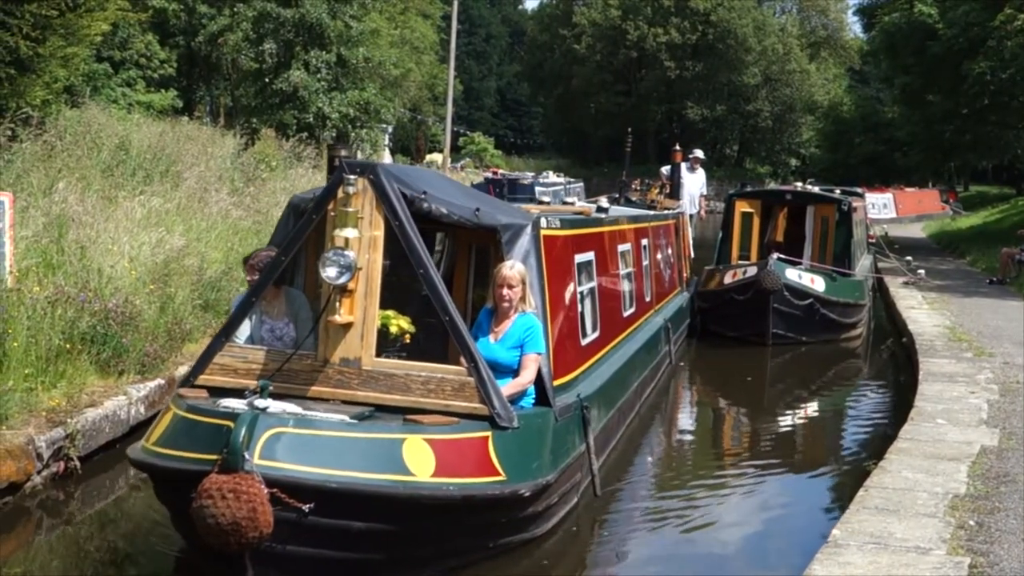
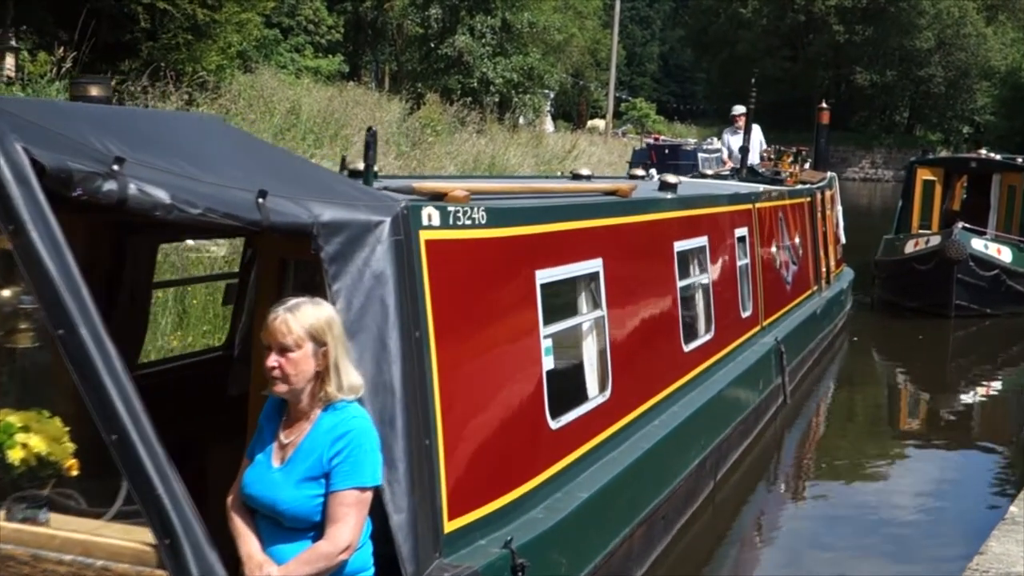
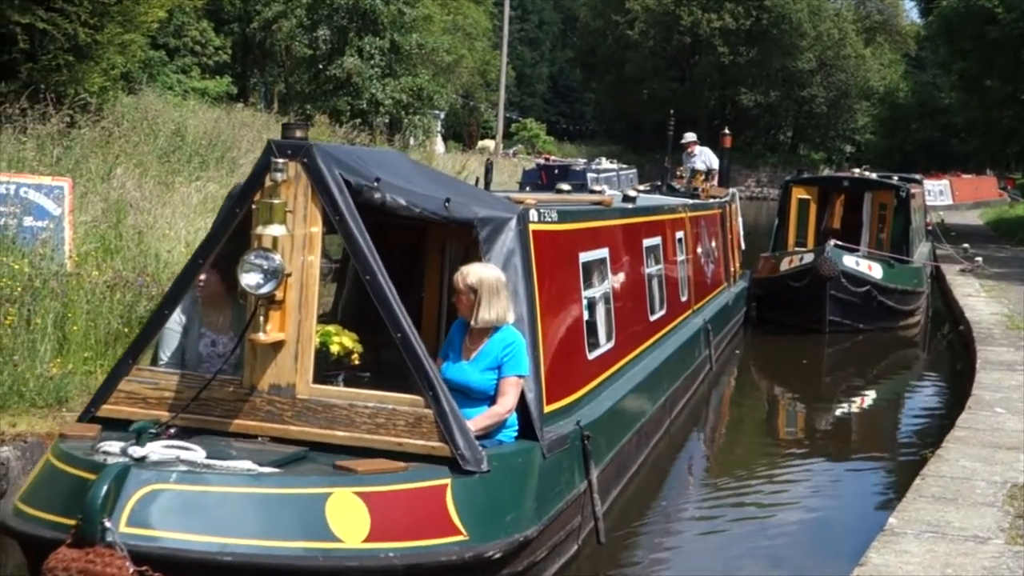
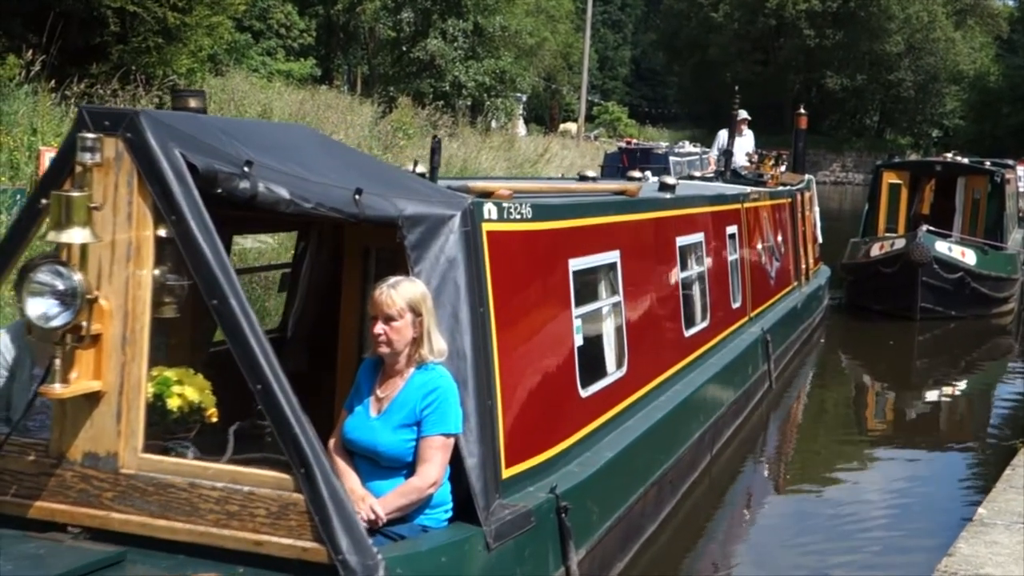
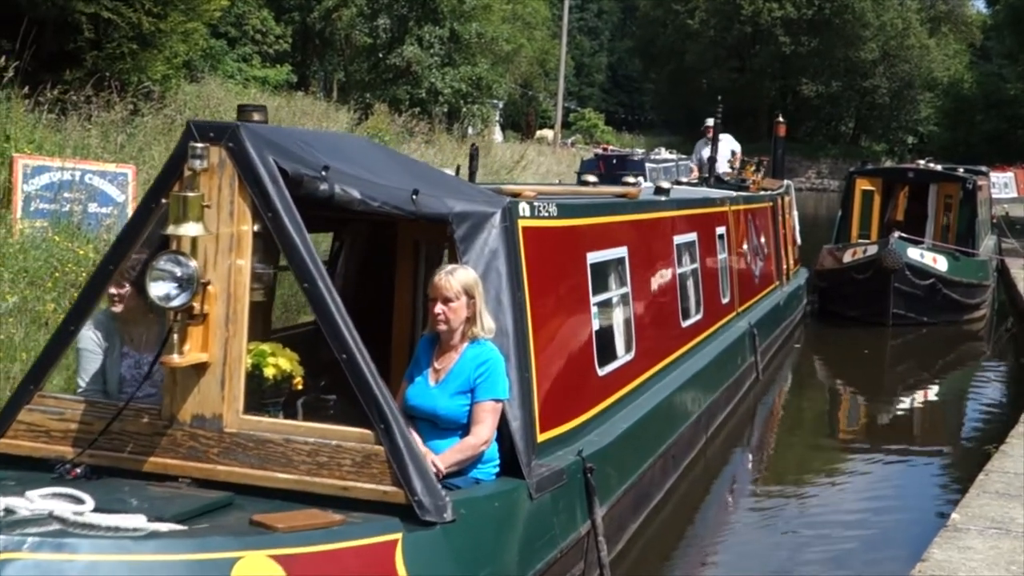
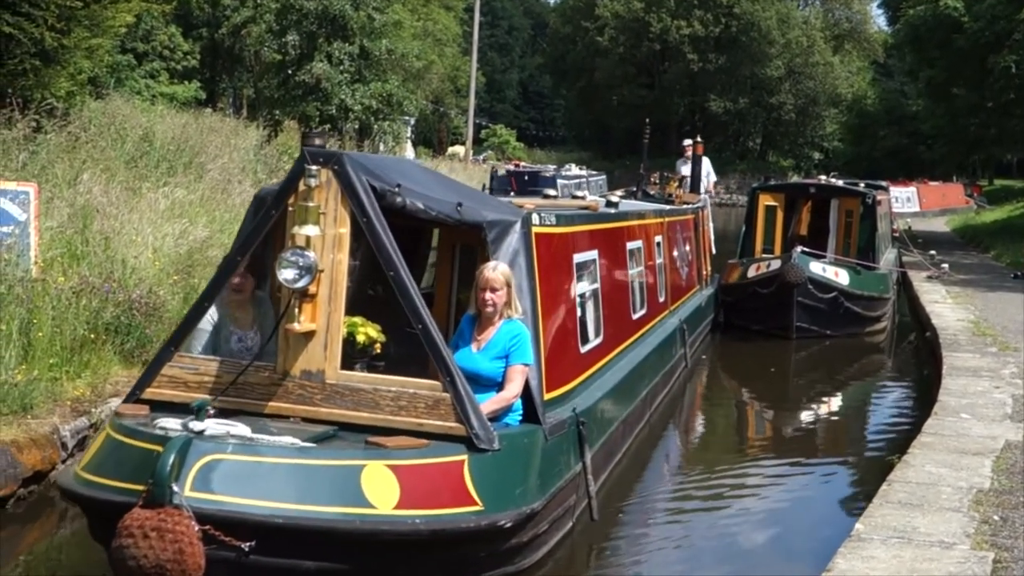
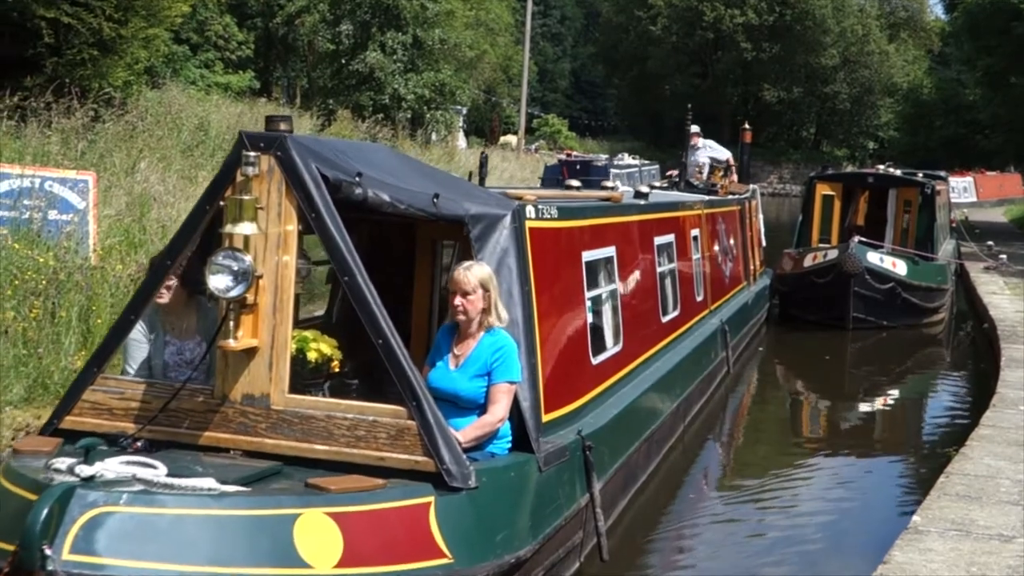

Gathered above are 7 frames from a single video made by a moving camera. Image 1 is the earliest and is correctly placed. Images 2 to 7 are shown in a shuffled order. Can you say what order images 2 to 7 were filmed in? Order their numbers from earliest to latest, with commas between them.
6, 3, 7, 5, 4, 2
